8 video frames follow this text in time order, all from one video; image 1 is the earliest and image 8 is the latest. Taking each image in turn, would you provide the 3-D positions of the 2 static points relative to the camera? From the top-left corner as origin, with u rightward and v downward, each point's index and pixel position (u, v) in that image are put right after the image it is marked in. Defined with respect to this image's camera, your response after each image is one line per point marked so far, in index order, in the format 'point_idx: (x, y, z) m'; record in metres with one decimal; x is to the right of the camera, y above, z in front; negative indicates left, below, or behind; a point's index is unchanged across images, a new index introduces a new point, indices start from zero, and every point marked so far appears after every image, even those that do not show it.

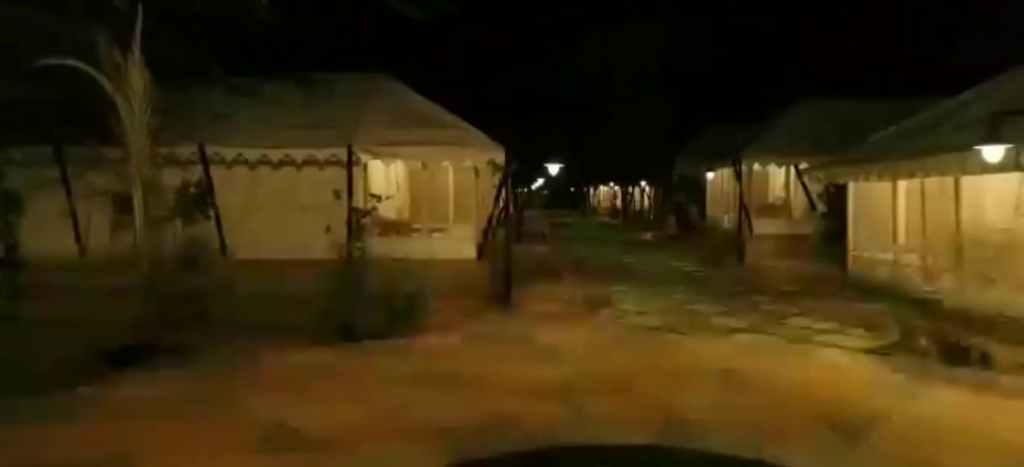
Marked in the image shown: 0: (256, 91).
0: (-6.7, +3.7, +16.3) m
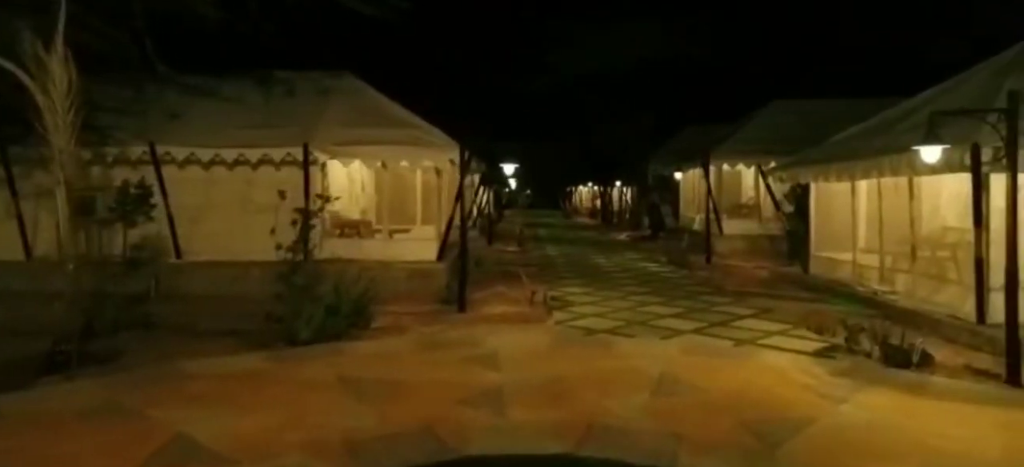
0: (-7.7, +3.7, +15.9) m
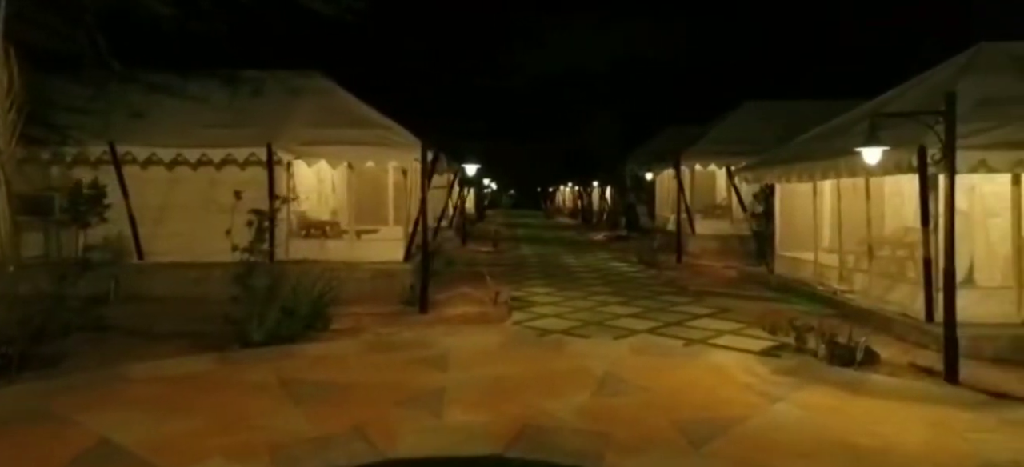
0: (-8.5, +3.7, +15.7) m
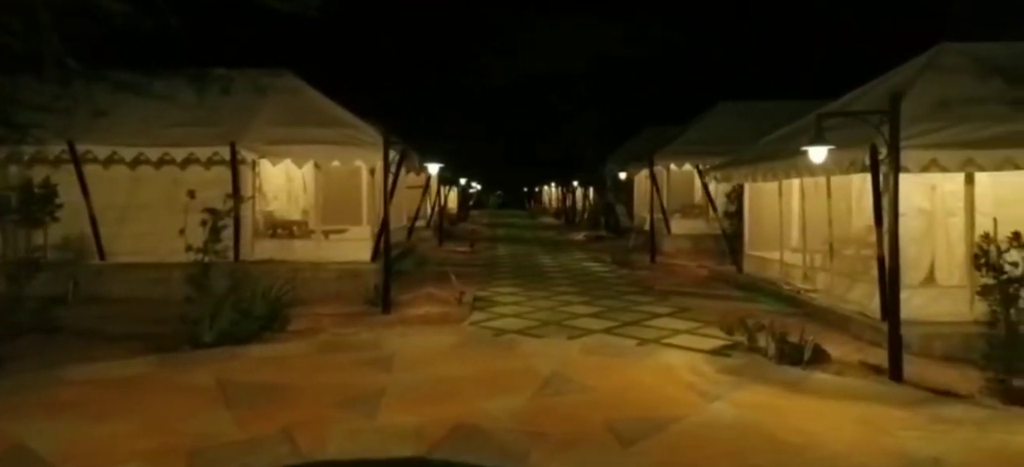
0: (-9.2, +3.7, +15.5) m
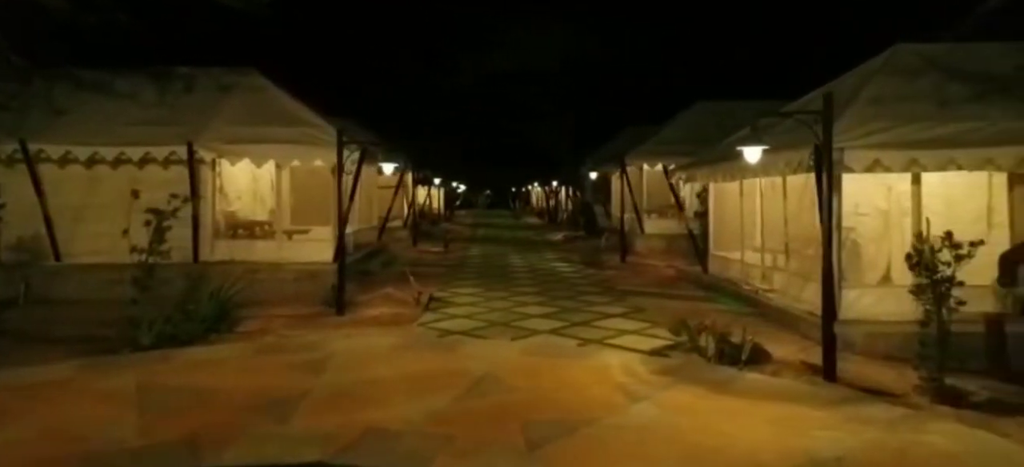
0: (-10.1, +3.7, +15.3) m
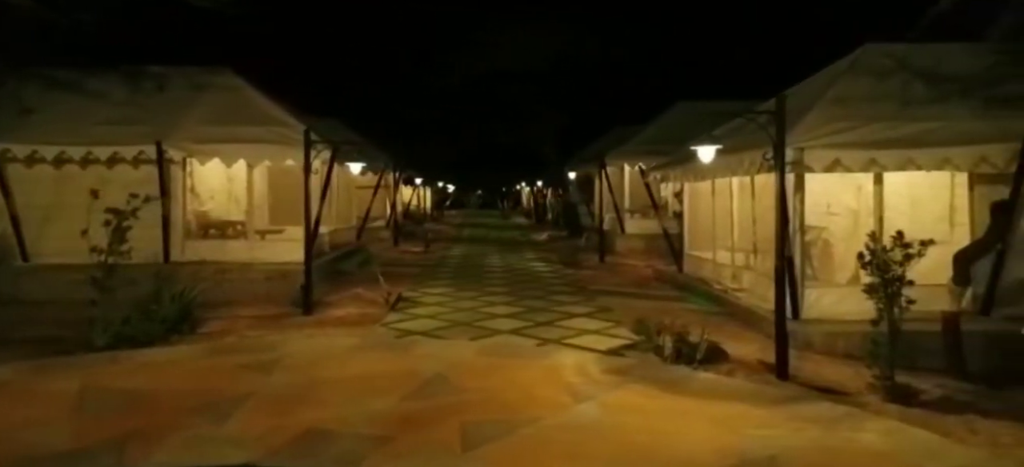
0: (-10.7, +3.7, +15.2) m
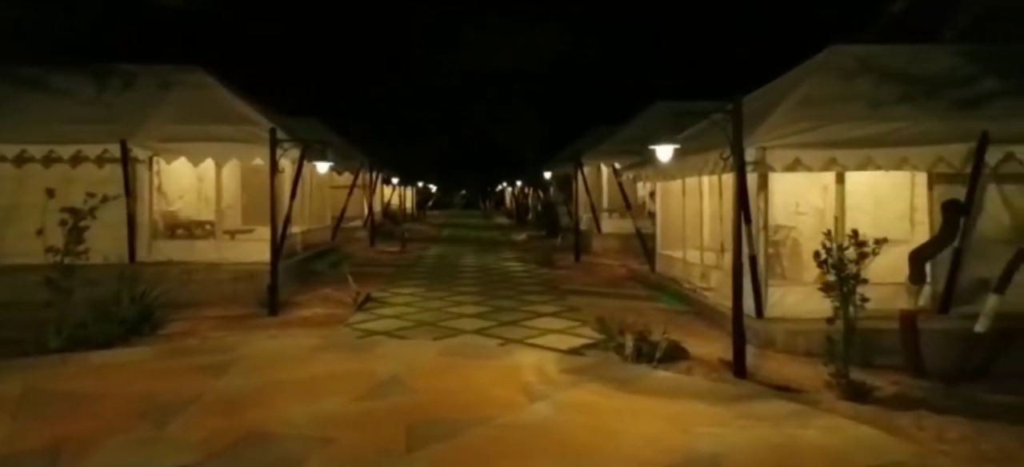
0: (-11.4, +3.7, +14.9) m
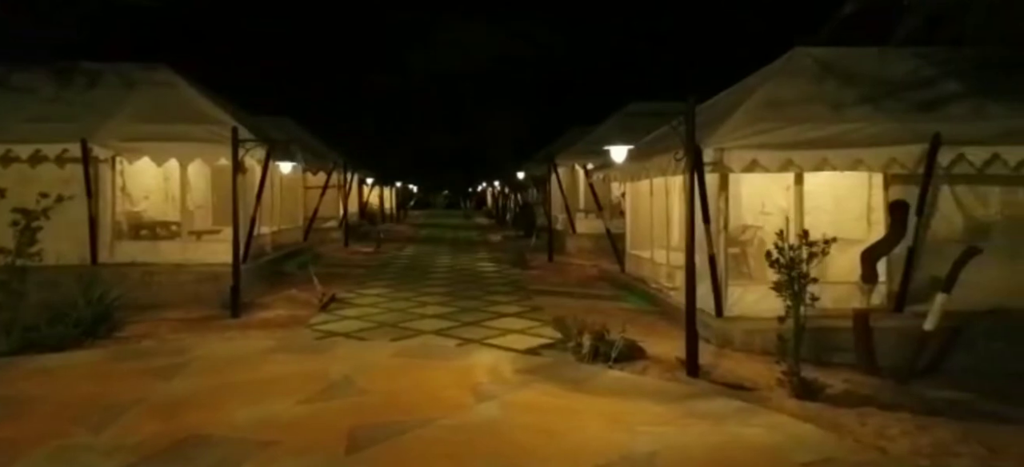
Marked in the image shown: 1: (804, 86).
0: (-12.1, +3.6, +14.6) m
1: (+5.1, +2.5, +10.7) m
